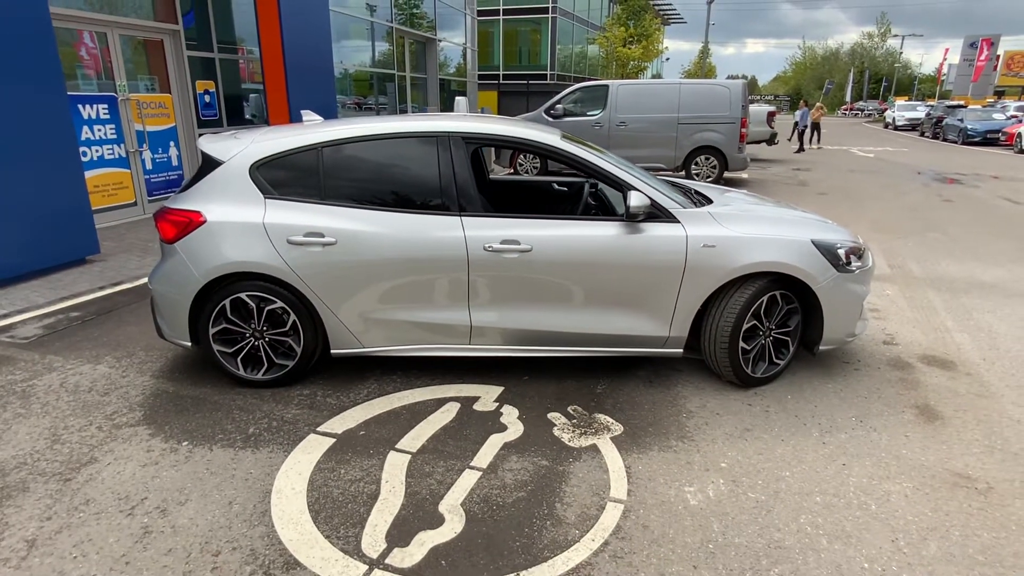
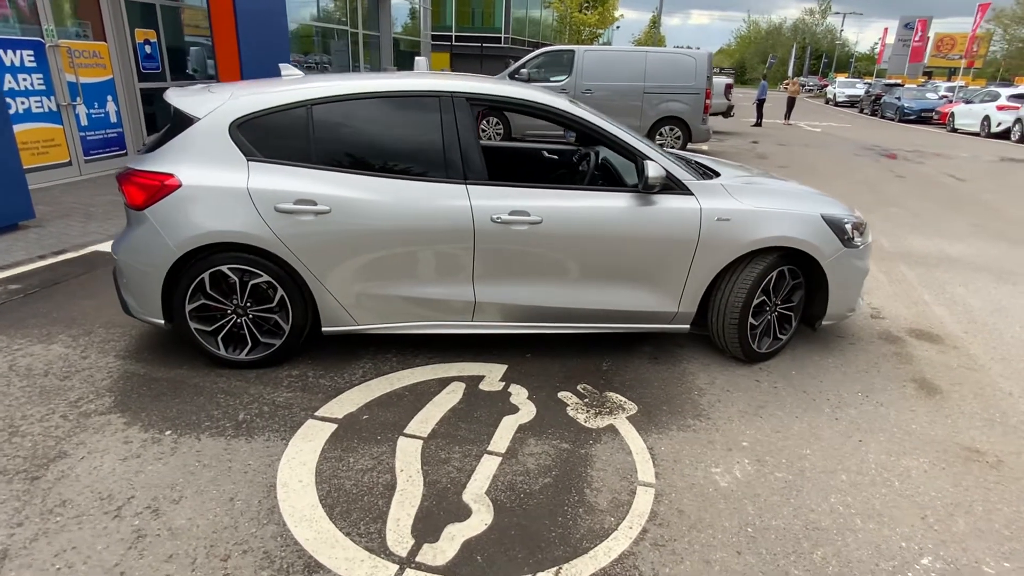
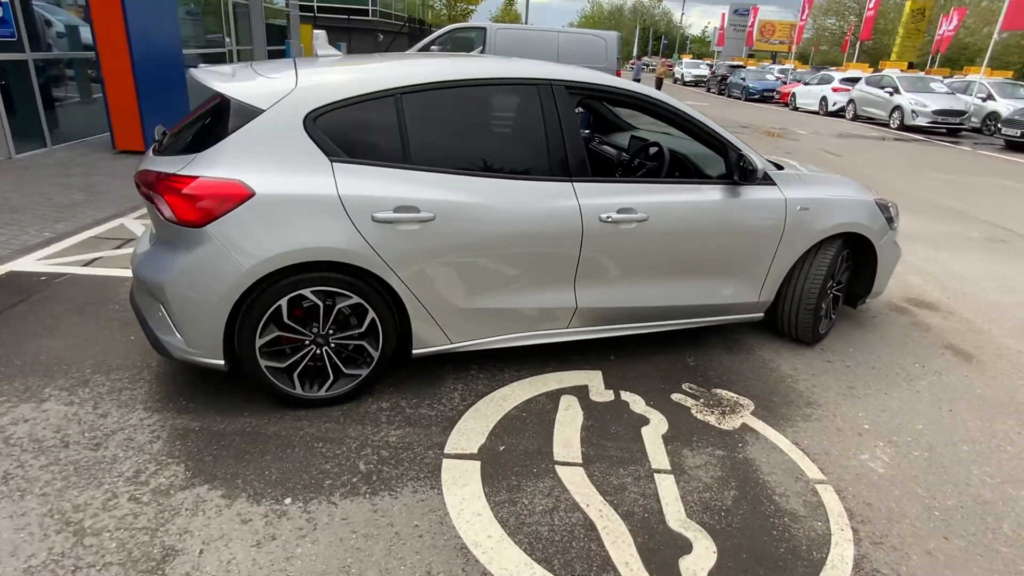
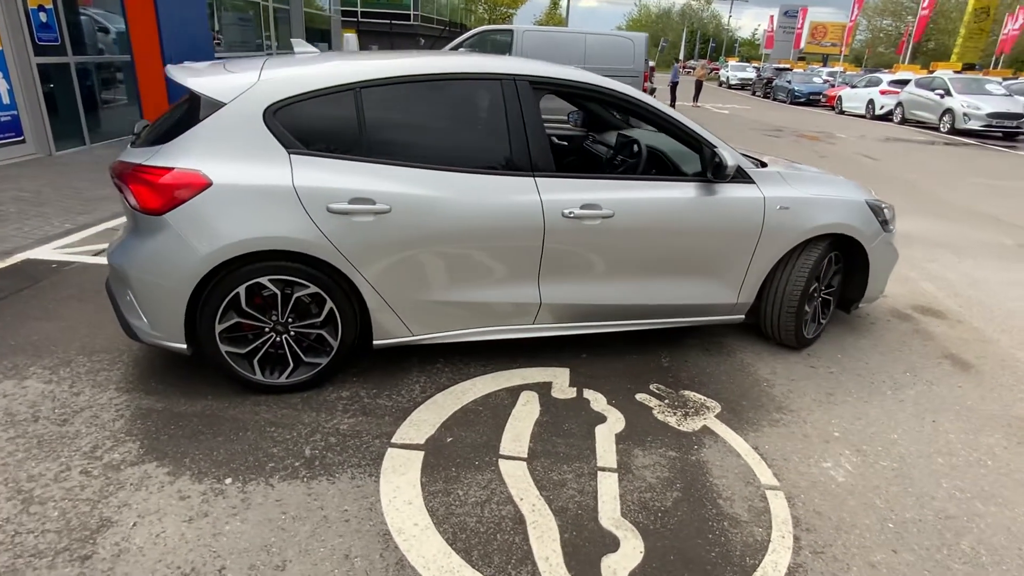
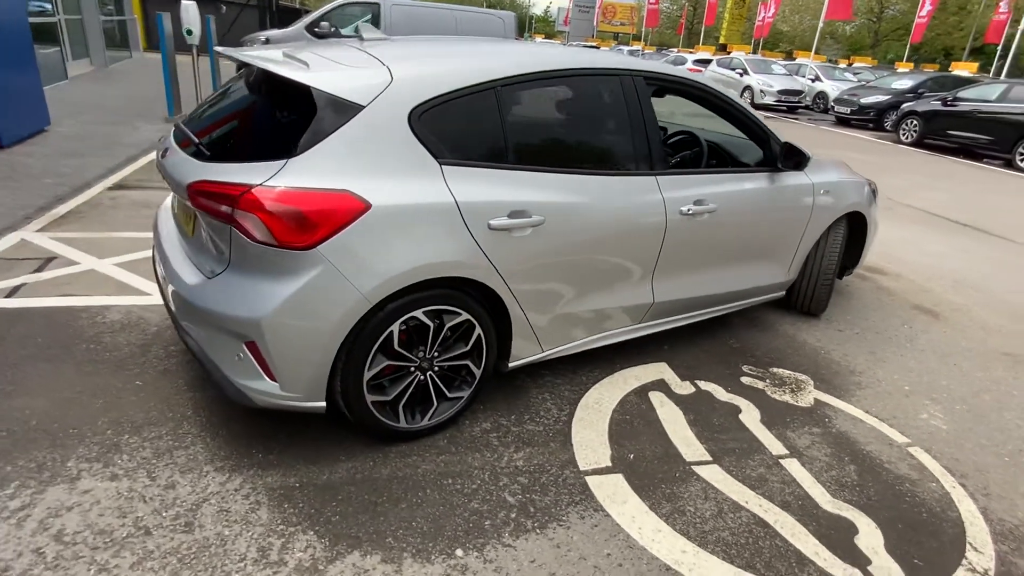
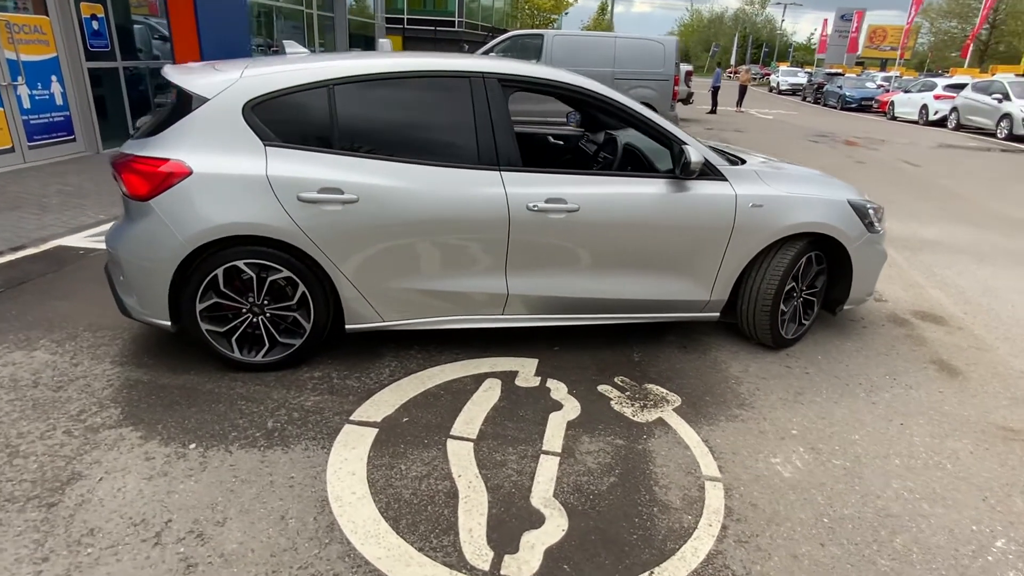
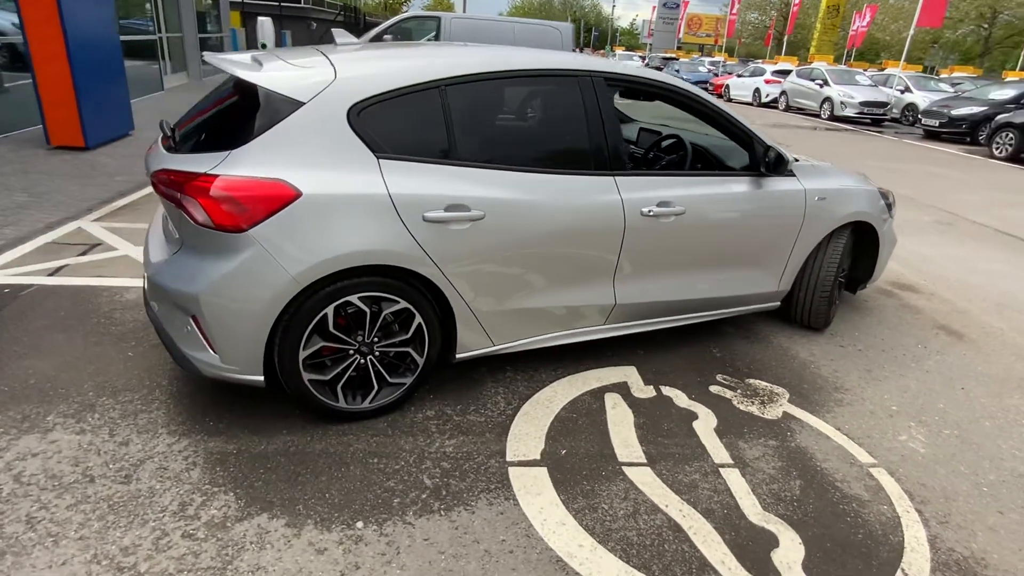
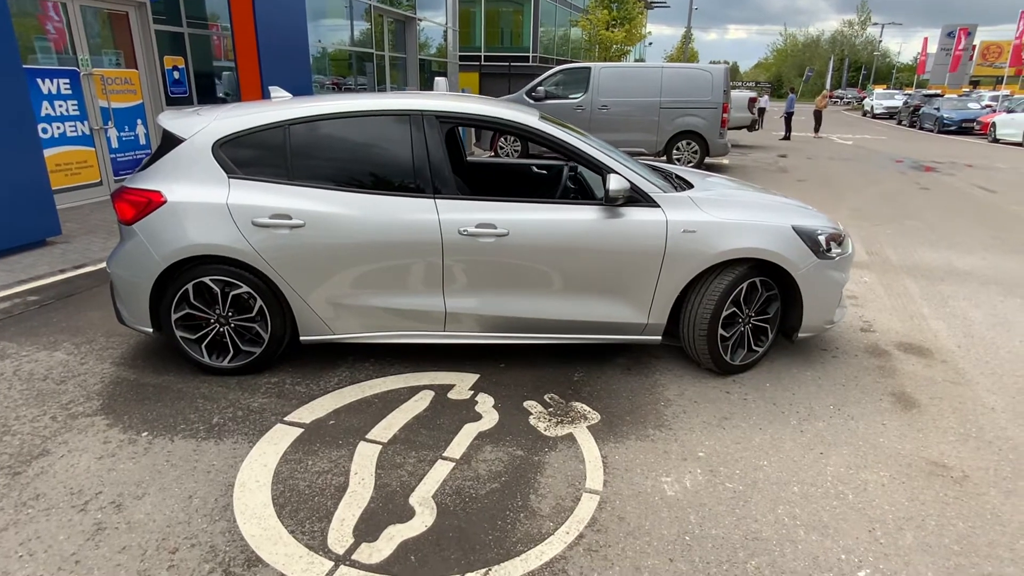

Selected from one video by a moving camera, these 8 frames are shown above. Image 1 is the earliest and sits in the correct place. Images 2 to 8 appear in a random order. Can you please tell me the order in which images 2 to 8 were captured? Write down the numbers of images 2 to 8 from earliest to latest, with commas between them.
8, 2, 6, 4, 3, 7, 5
